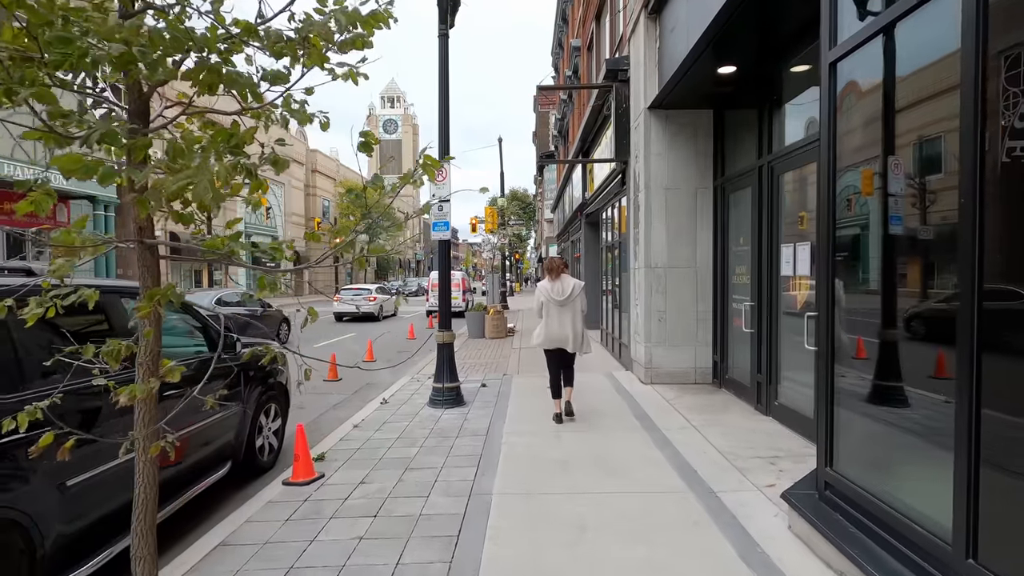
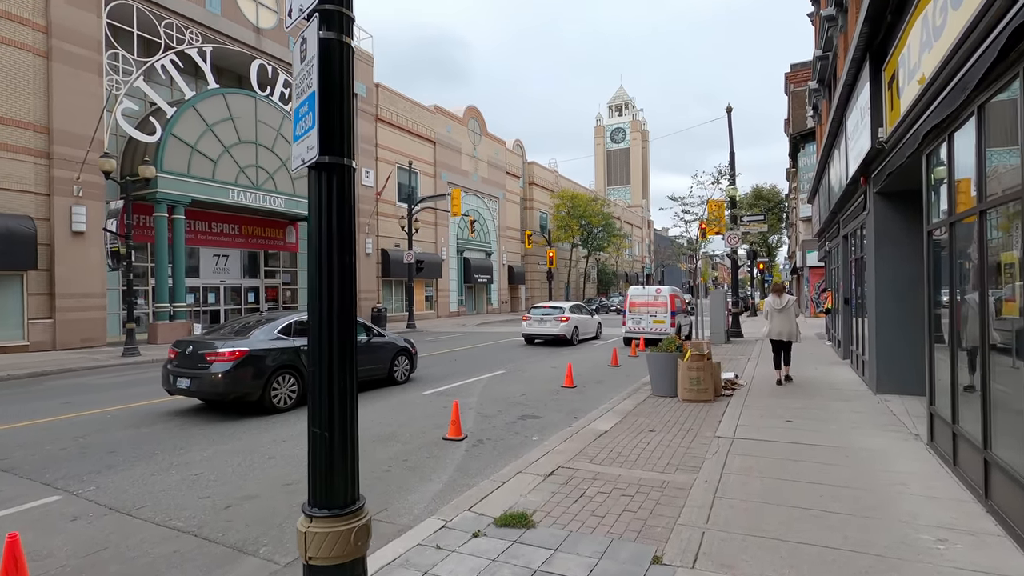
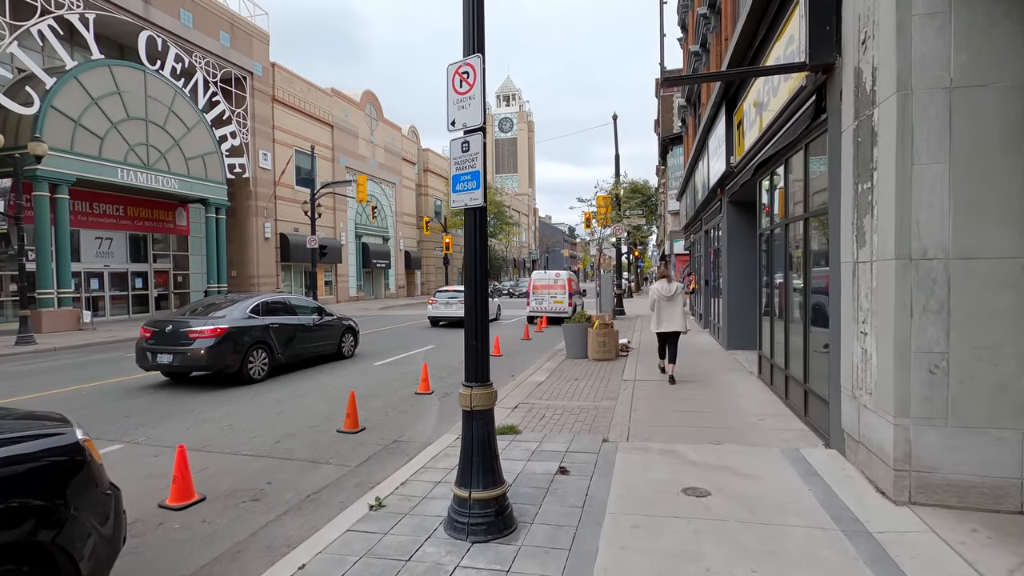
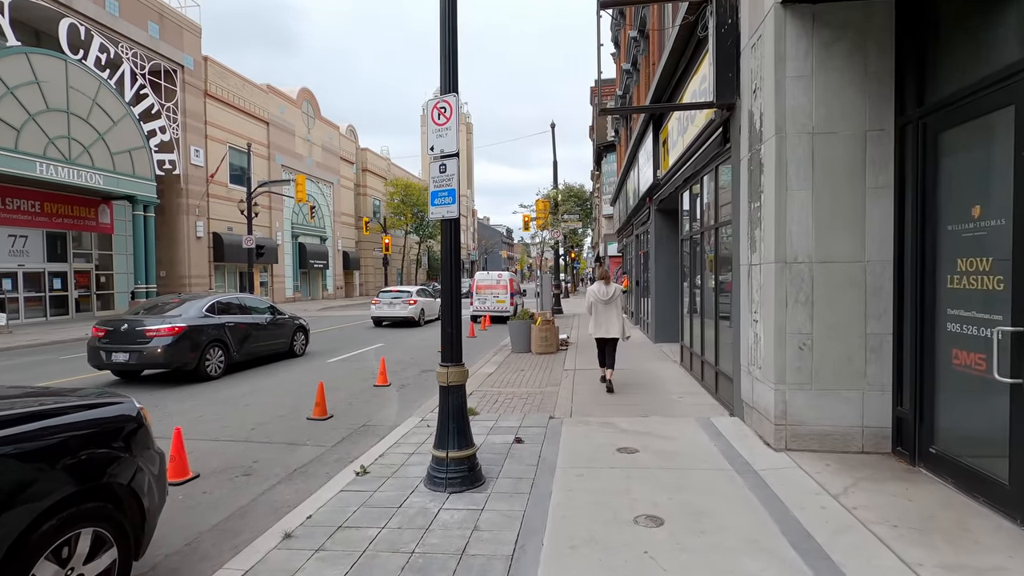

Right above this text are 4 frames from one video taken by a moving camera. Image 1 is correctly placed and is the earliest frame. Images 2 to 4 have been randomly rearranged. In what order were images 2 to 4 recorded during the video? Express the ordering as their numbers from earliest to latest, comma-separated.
4, 3, 2
